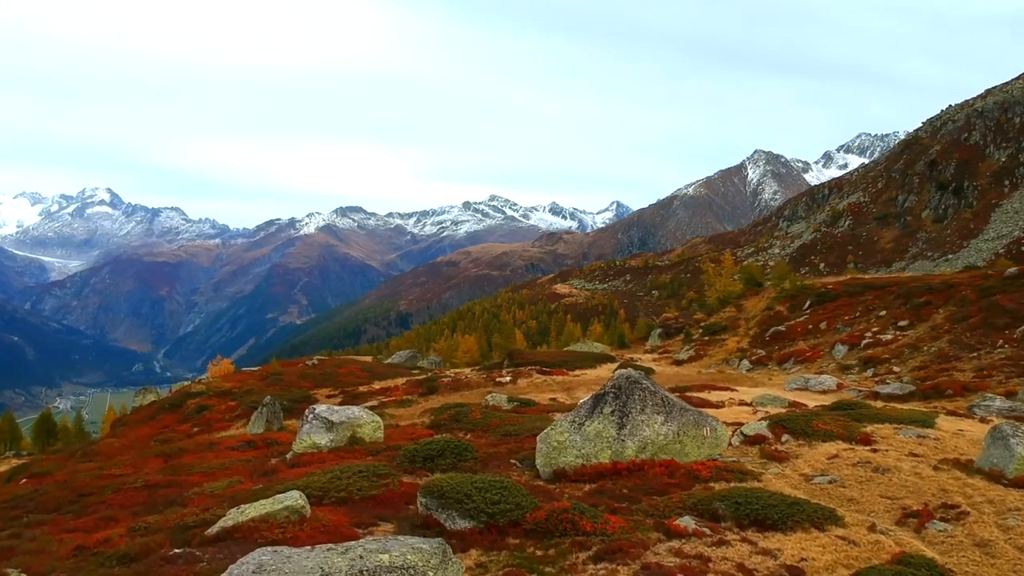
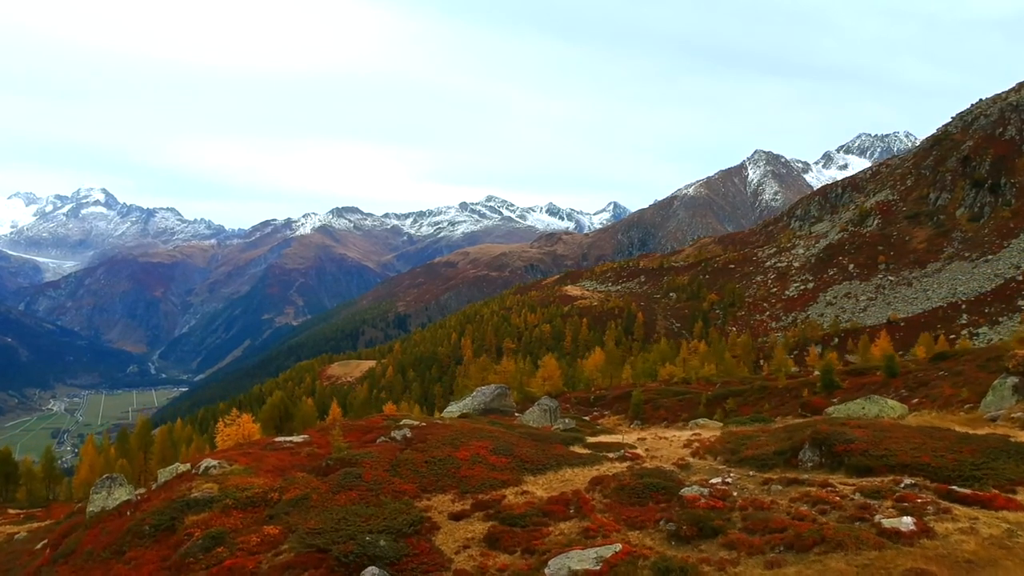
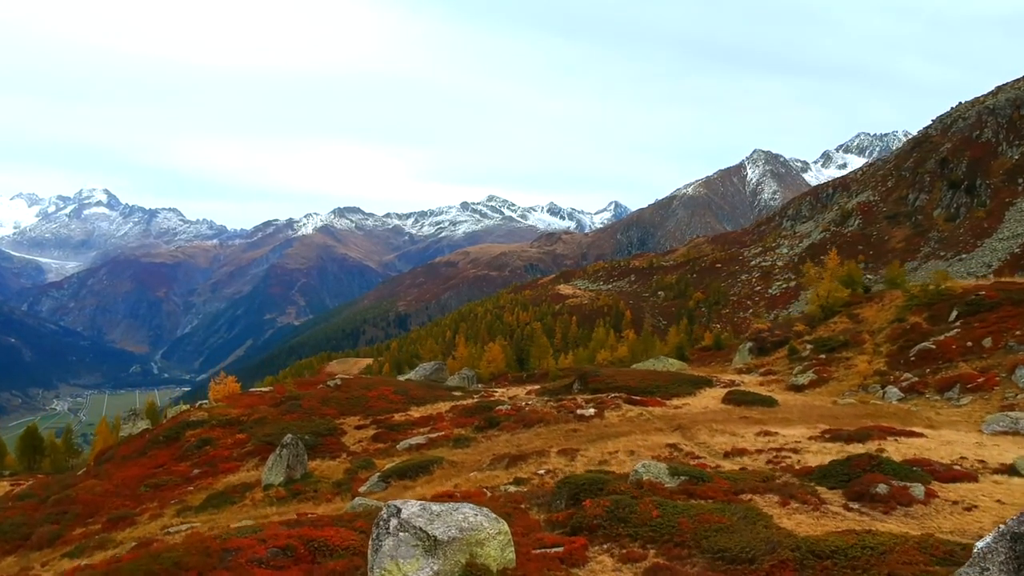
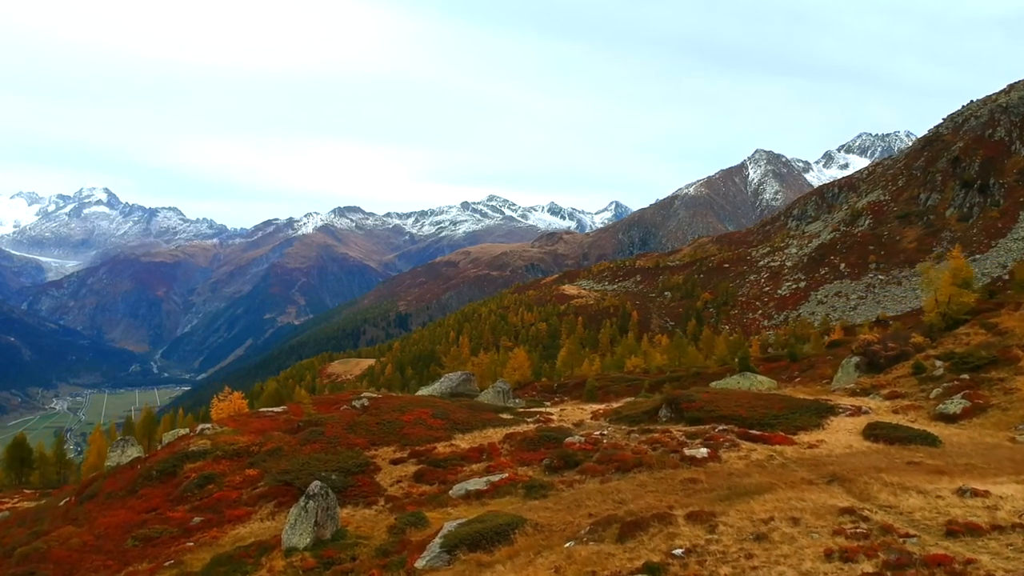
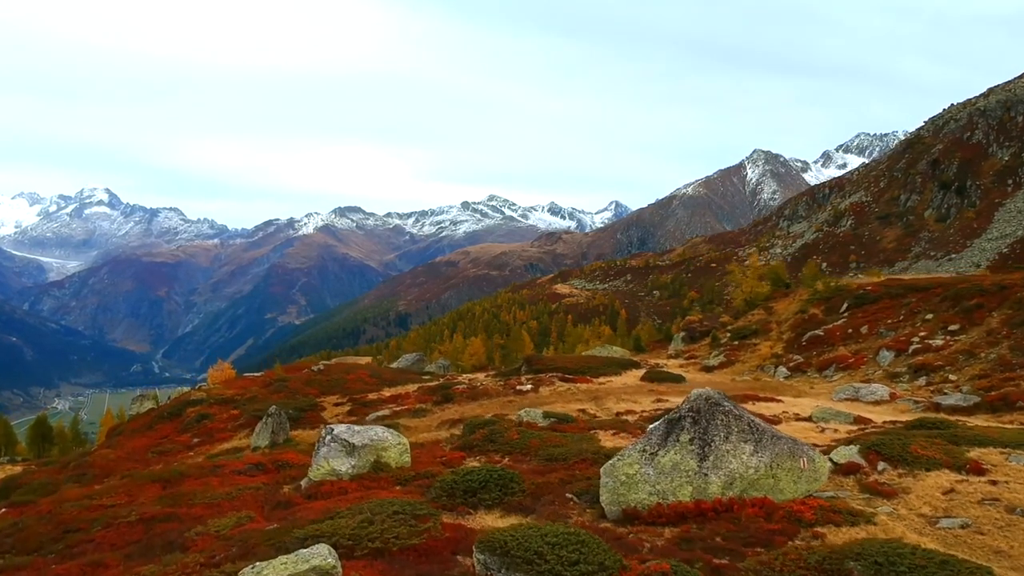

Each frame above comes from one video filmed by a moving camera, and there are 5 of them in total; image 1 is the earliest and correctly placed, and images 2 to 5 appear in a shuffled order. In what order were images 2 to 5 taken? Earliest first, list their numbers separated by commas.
5, 3, 4, 2
